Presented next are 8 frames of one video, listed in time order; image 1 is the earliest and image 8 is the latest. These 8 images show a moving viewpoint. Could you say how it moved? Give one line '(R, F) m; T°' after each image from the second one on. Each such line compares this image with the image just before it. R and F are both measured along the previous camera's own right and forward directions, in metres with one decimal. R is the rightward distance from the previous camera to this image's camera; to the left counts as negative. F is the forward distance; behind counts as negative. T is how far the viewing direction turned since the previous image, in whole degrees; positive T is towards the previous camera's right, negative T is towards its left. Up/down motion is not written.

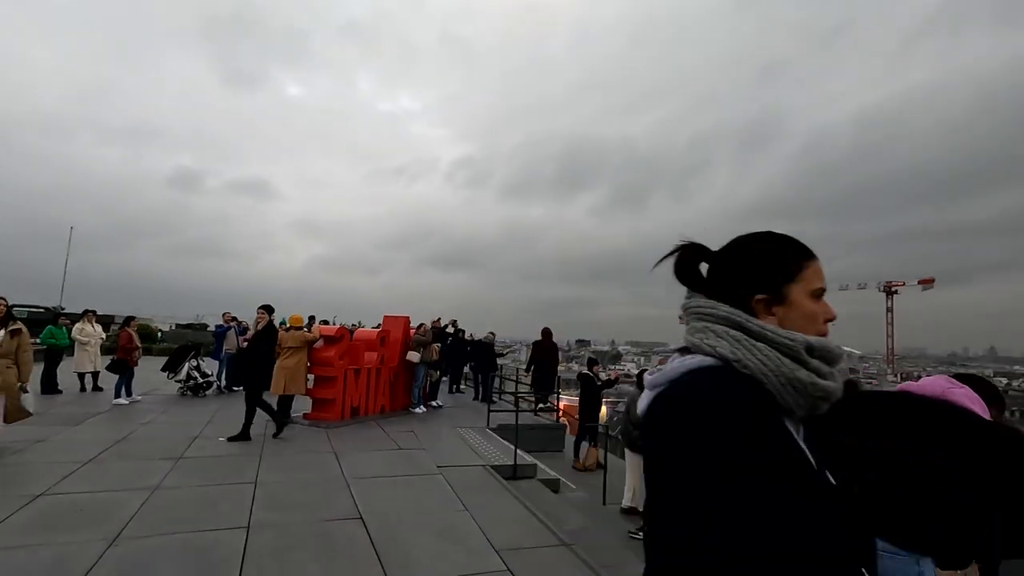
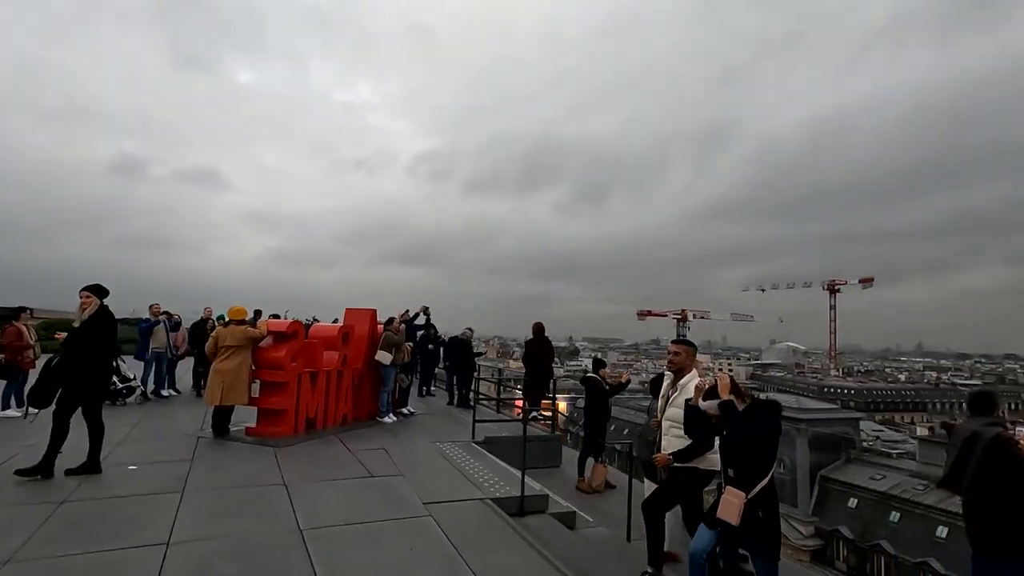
(-0.5, +1.6) m; +4°
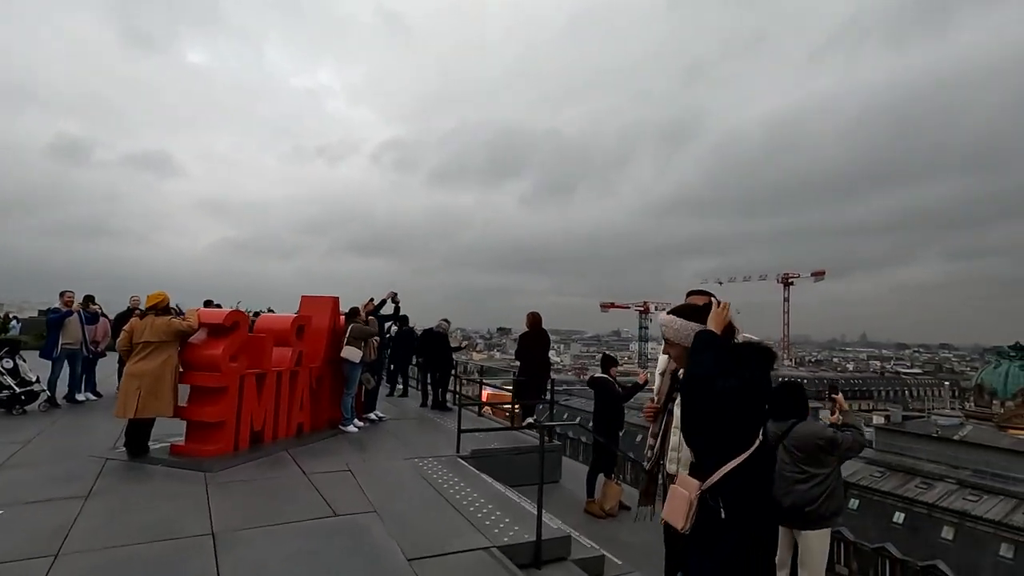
(-0.4, +1.5) m; +4°
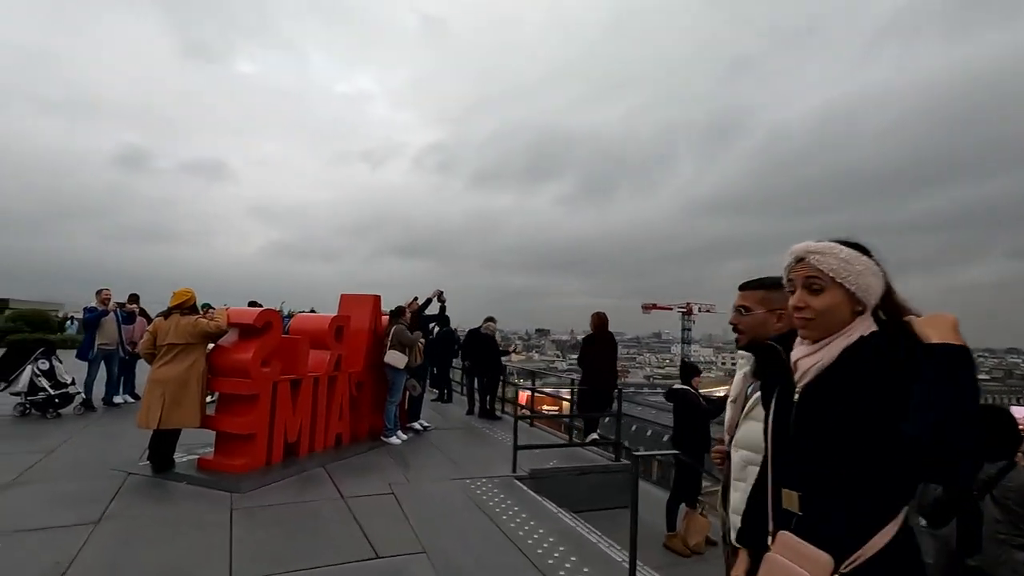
(-0.3, +0.9) m; -4°
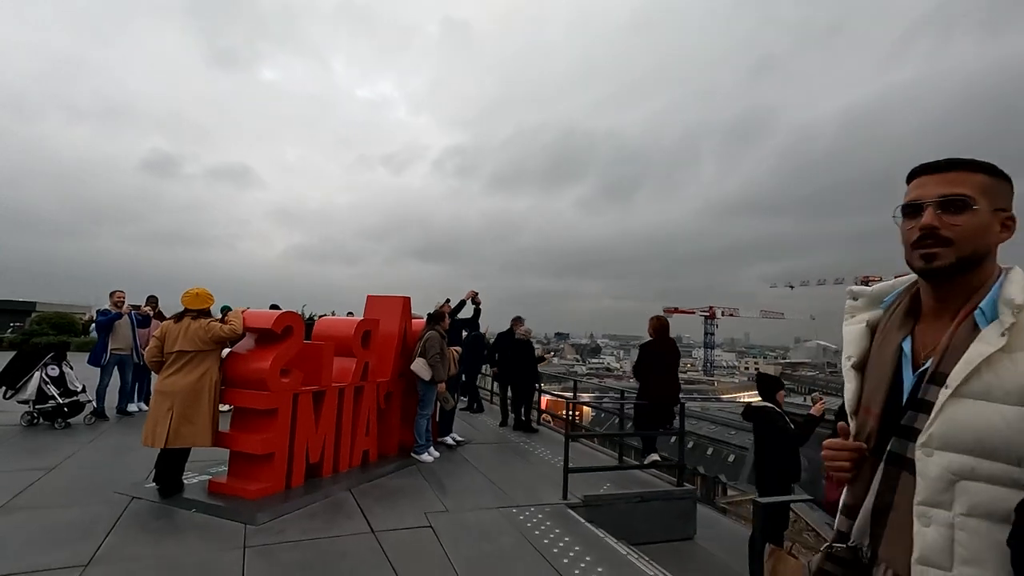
(-0.3, +0.8) m; -2°
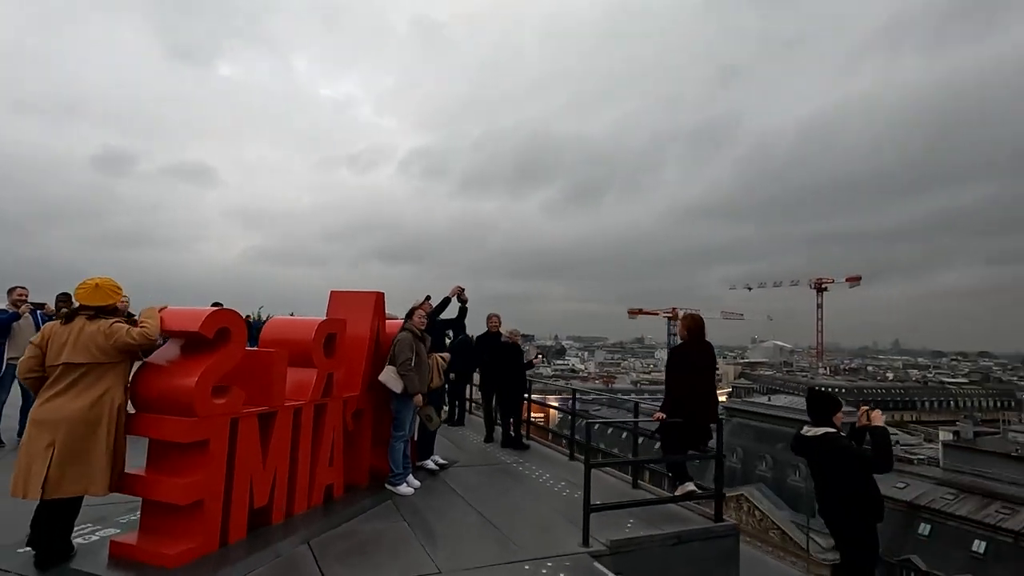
(-0.4, +1.2) m; +4°
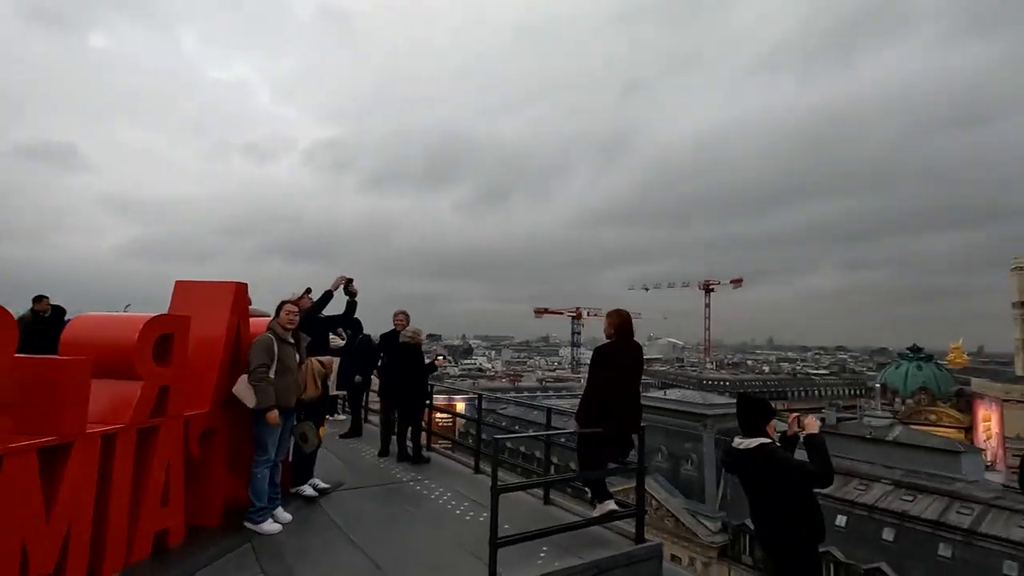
(+0.1, +0.8) m; +10°
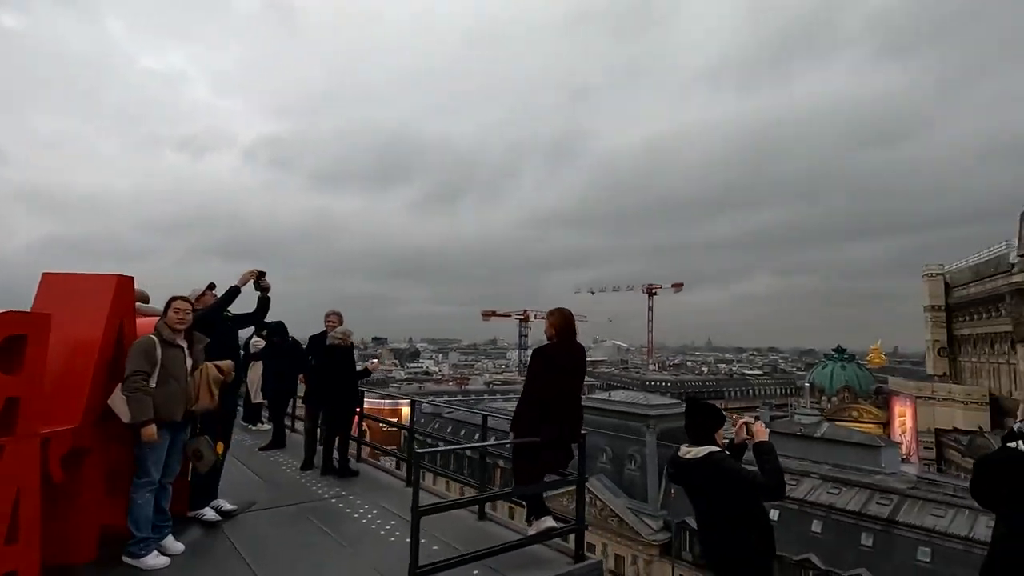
(+0.1, +0.4) m; +6°
